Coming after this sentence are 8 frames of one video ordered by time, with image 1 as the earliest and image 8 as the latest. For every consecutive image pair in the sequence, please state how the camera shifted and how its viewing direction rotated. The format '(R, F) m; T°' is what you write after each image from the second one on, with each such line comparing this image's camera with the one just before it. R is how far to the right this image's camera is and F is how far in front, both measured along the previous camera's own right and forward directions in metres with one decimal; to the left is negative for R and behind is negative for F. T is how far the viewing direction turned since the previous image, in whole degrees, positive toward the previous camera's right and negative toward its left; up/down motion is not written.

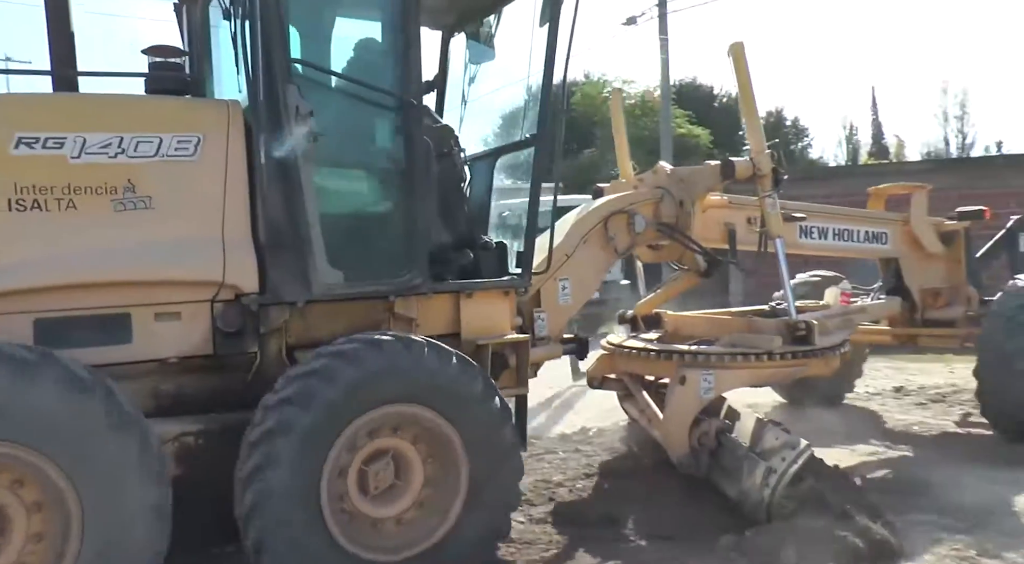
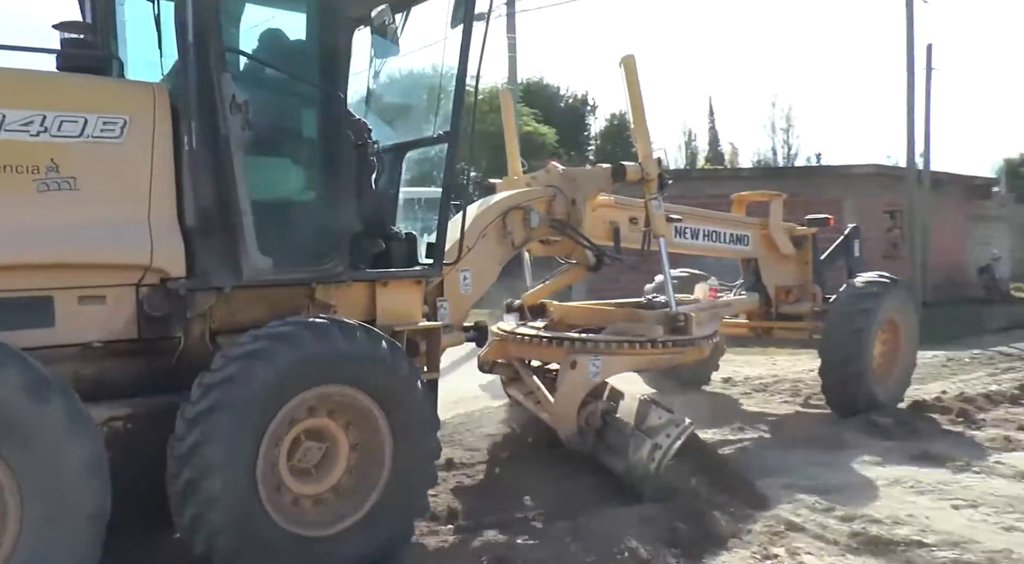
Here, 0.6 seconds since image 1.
(-0.3, -0.2) m; +10°
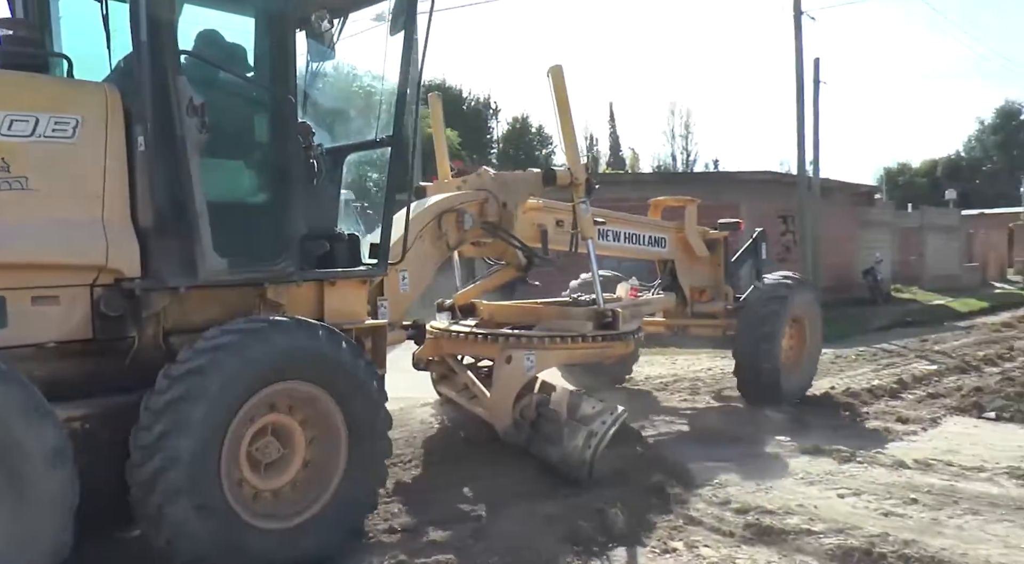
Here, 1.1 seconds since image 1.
(-0.2, -0.2) m; +7°
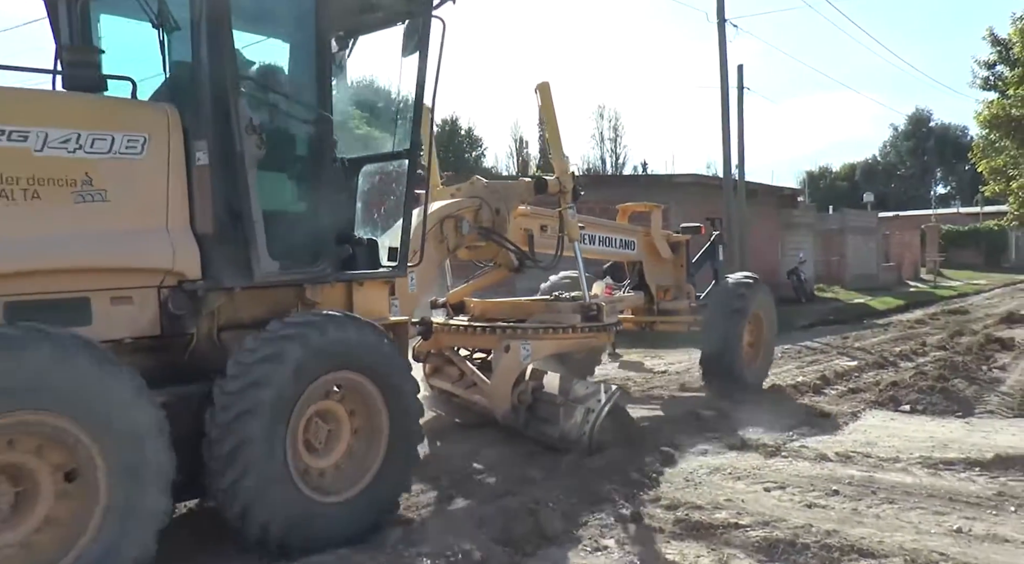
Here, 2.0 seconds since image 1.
(-0.5, -0.5) m; +5°
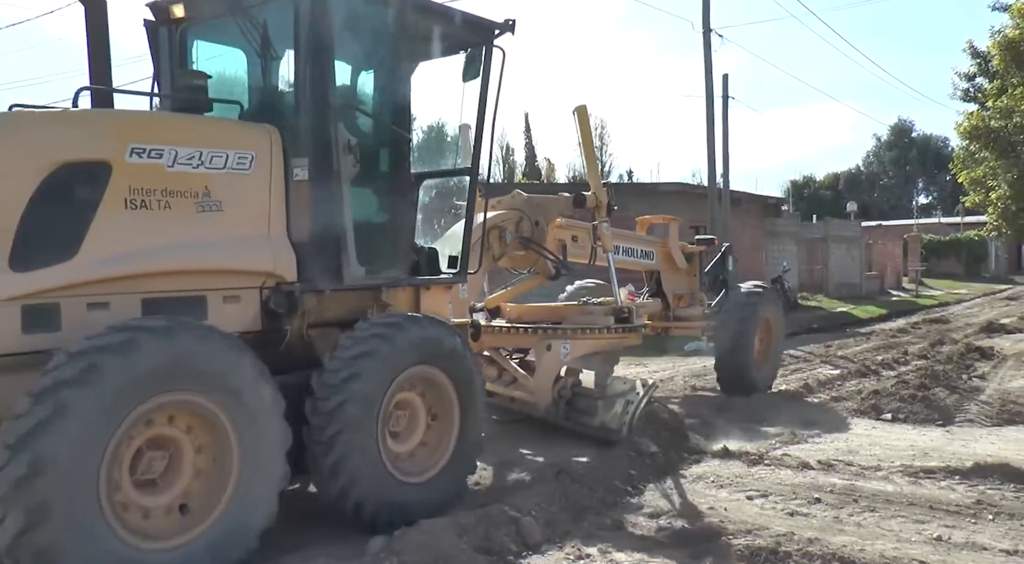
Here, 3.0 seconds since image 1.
(-0.4, -0.5) m; +1°
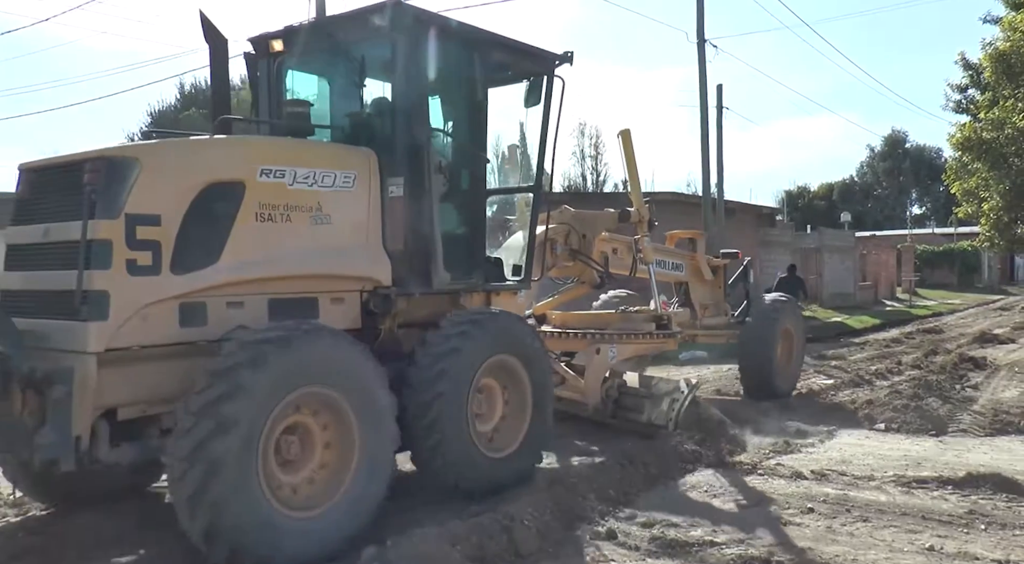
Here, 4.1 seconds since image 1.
(-0.5, -0.6) m; 0°
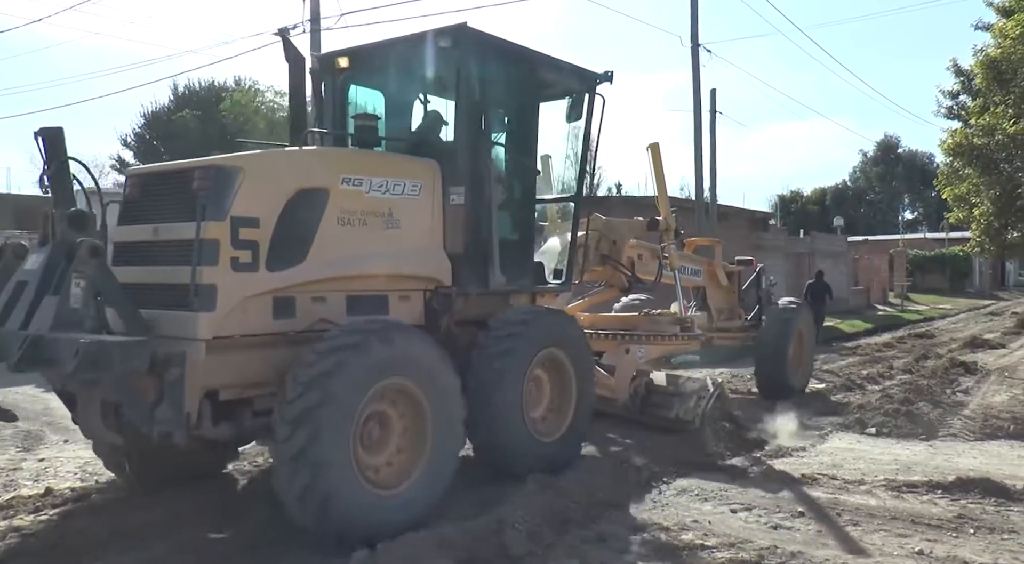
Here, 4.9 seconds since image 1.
(-0.4, -0.5) m; 0°
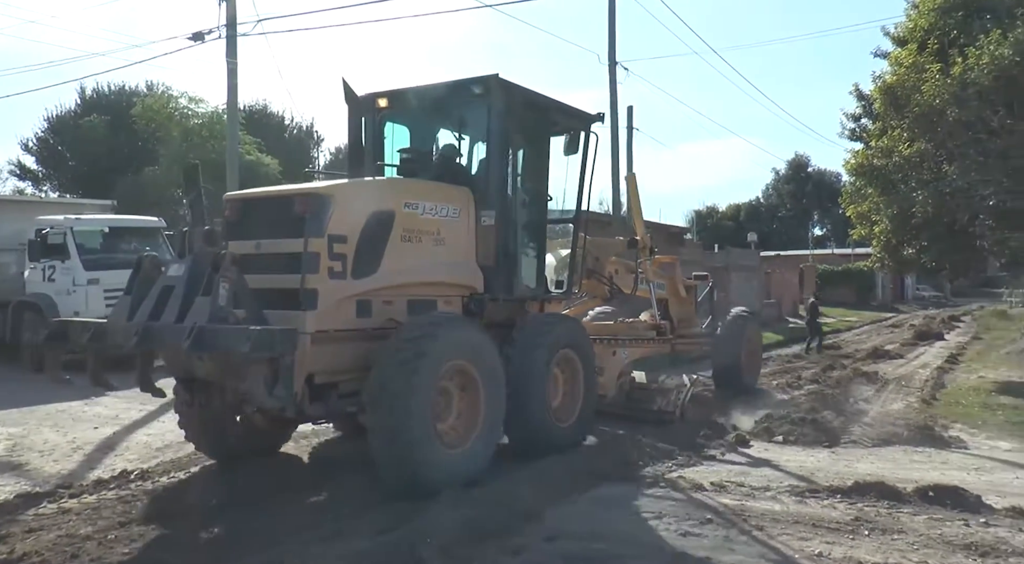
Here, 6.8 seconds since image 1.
(-0.8, -1.0) m; +5°
